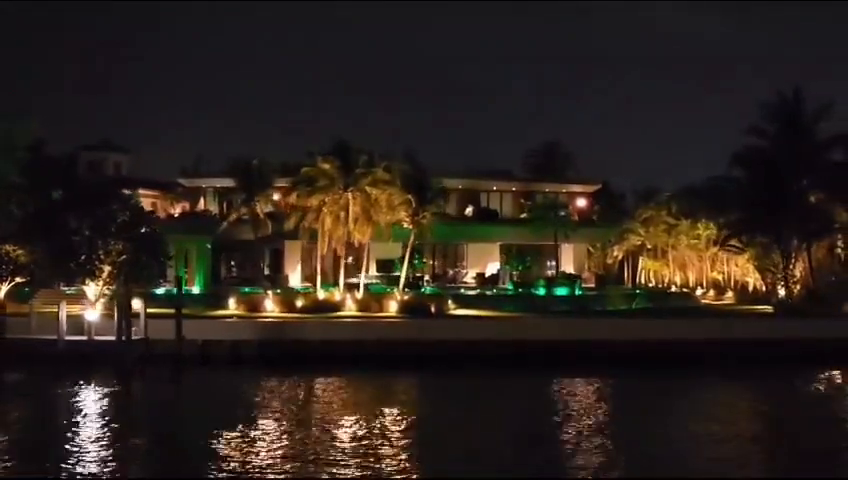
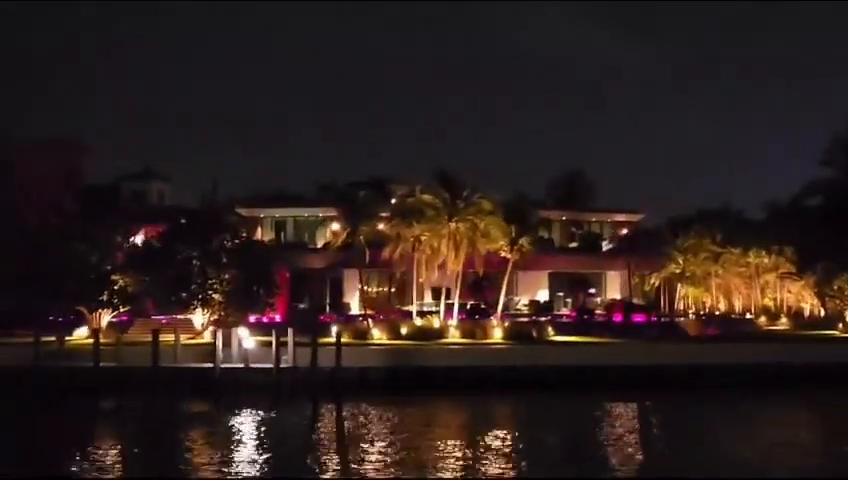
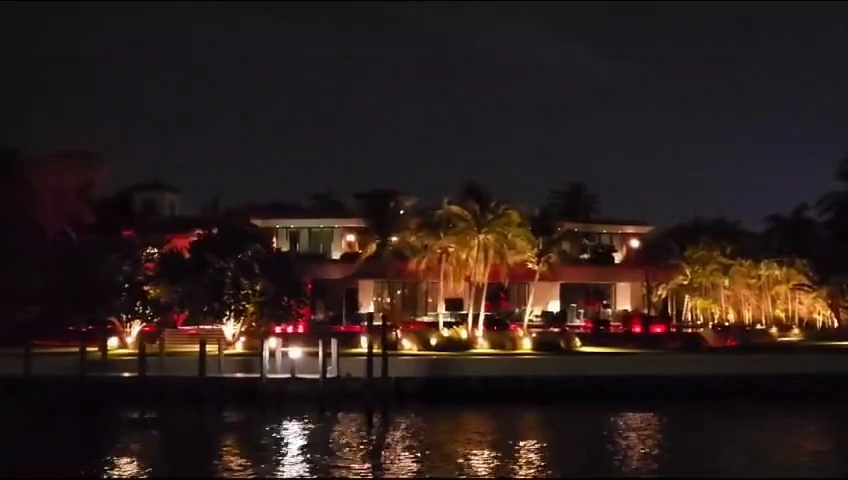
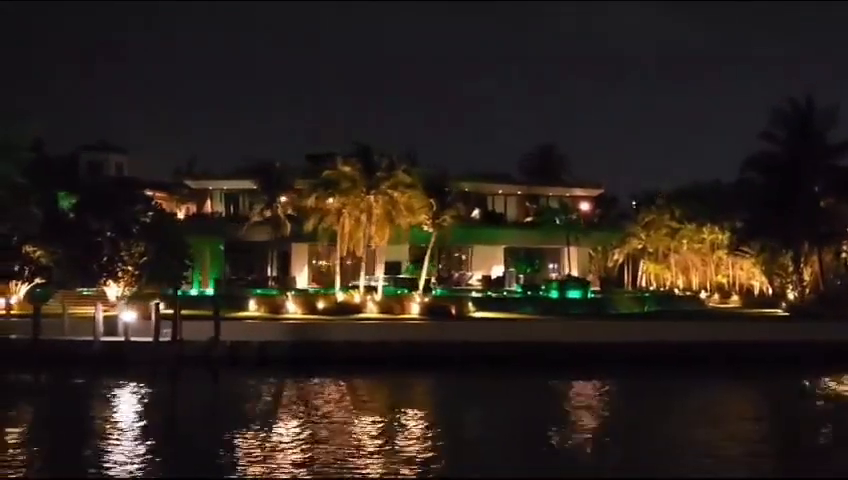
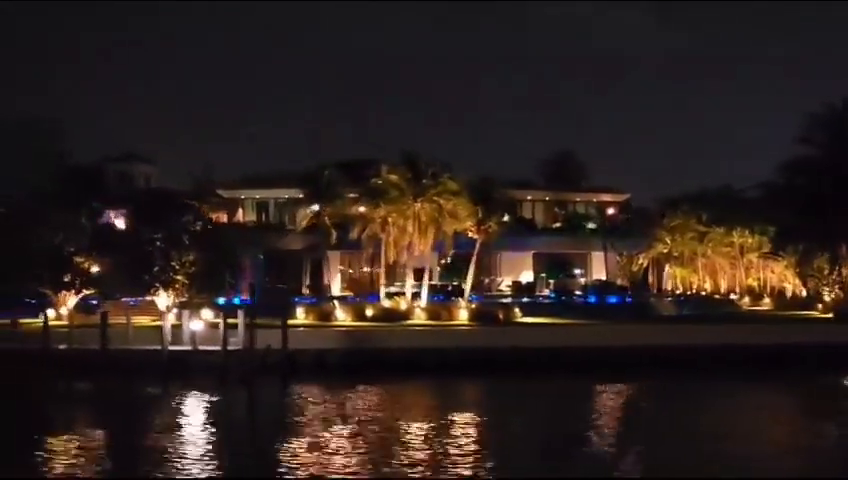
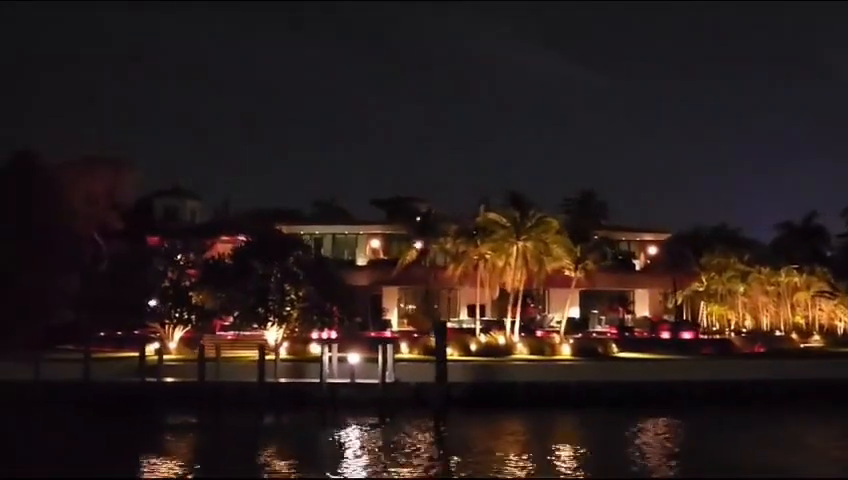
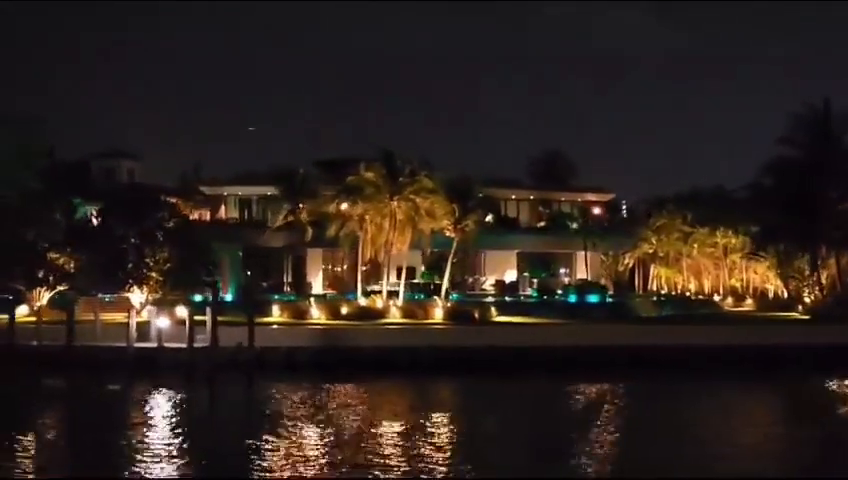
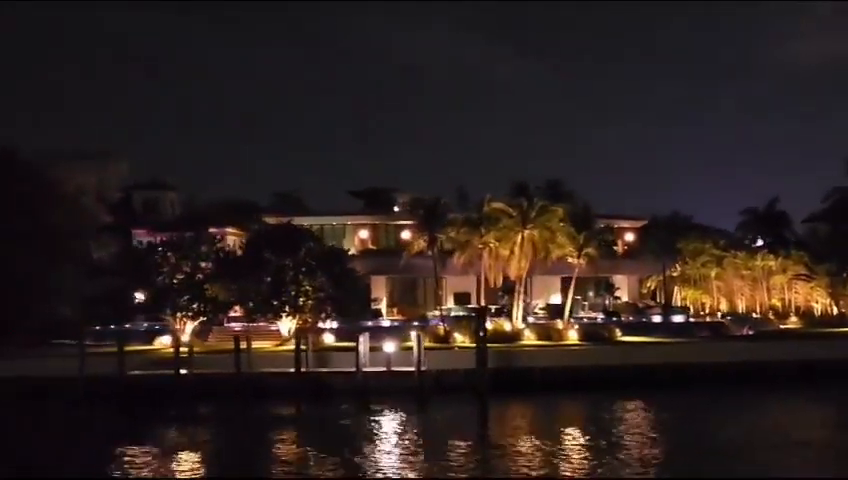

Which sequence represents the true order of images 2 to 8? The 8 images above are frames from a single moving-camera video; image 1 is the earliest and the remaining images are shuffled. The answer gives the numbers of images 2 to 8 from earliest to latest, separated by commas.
4, 7, 5, 2, 3, 6, 8
